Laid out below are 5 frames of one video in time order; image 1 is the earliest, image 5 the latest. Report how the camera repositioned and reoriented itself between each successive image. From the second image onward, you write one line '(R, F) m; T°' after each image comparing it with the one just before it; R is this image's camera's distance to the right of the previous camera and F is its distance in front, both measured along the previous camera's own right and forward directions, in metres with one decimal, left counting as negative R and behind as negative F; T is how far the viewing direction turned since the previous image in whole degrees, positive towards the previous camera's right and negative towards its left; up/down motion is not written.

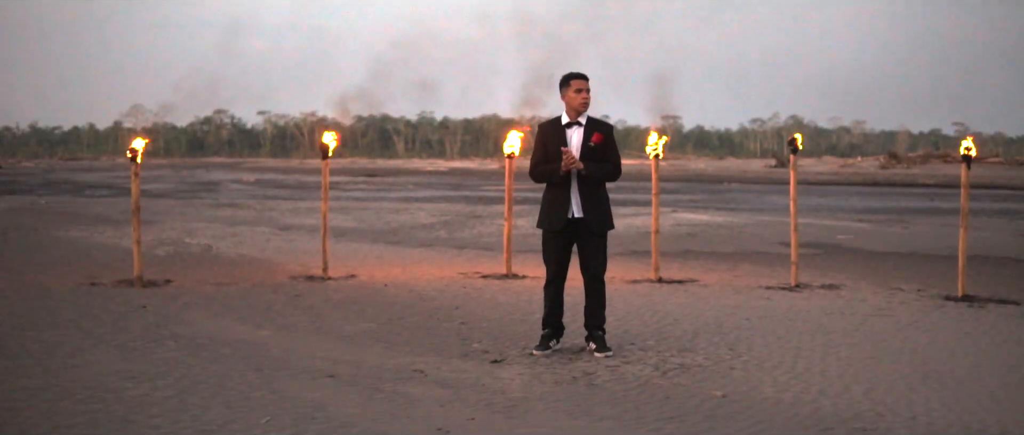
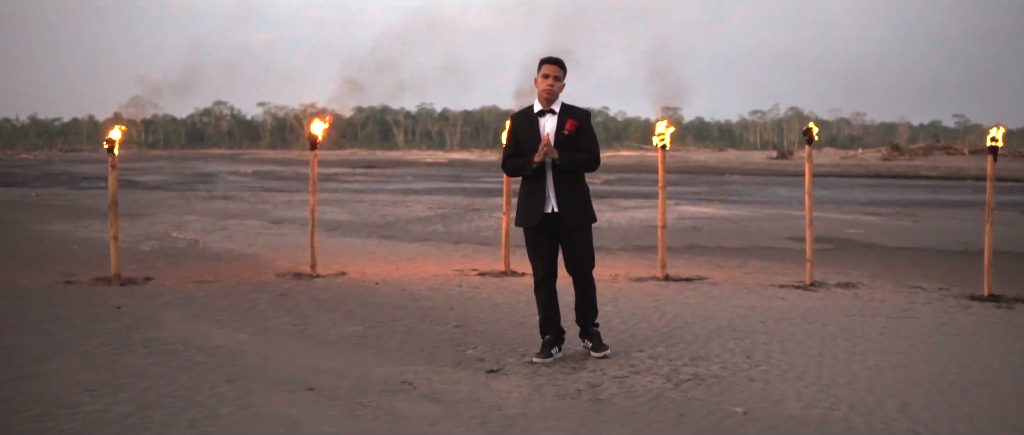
(0.0, +0.5) m; 0°
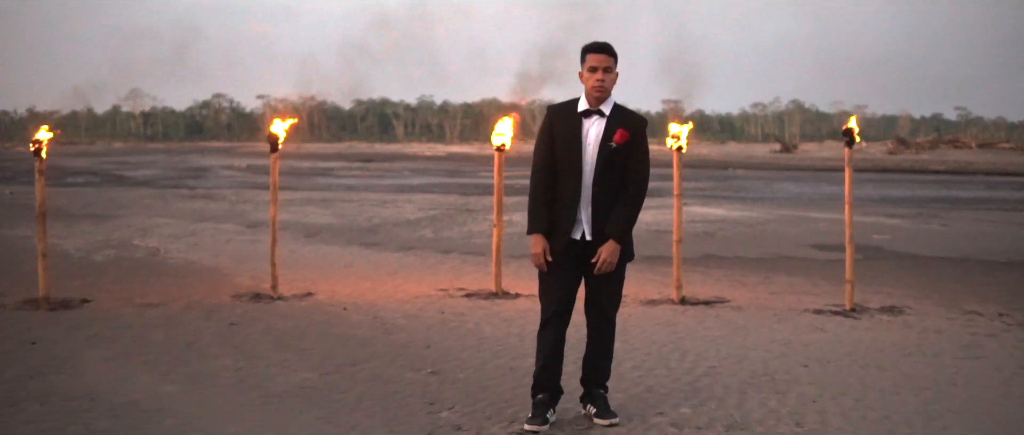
(0.0, +1.3) m; 0°
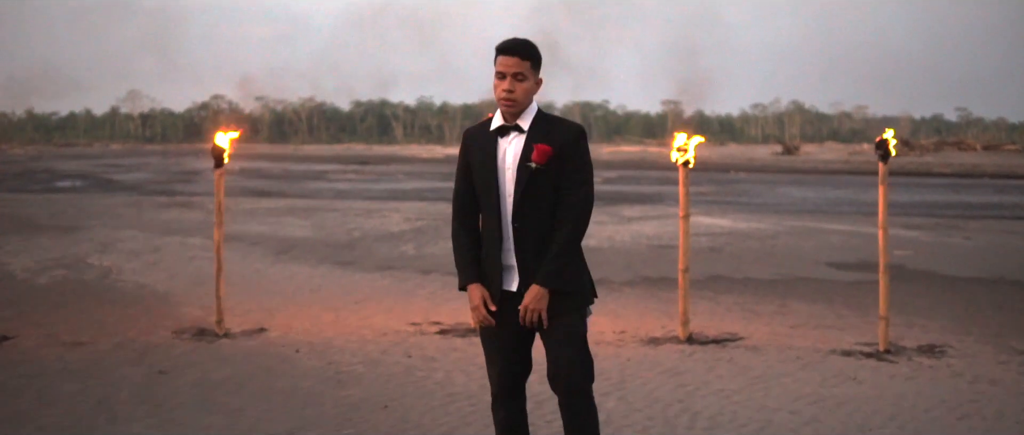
(+0.1, +1.1) m; 0°
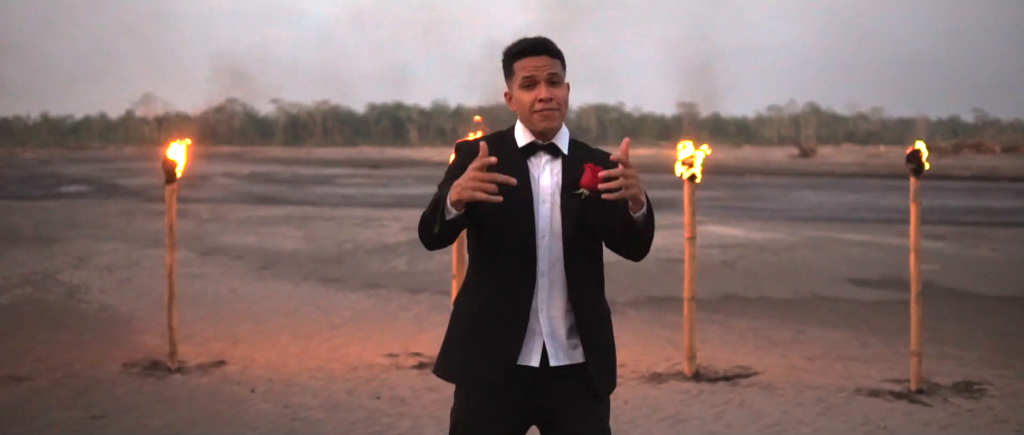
(+0.1, +0.8) m; 0°
